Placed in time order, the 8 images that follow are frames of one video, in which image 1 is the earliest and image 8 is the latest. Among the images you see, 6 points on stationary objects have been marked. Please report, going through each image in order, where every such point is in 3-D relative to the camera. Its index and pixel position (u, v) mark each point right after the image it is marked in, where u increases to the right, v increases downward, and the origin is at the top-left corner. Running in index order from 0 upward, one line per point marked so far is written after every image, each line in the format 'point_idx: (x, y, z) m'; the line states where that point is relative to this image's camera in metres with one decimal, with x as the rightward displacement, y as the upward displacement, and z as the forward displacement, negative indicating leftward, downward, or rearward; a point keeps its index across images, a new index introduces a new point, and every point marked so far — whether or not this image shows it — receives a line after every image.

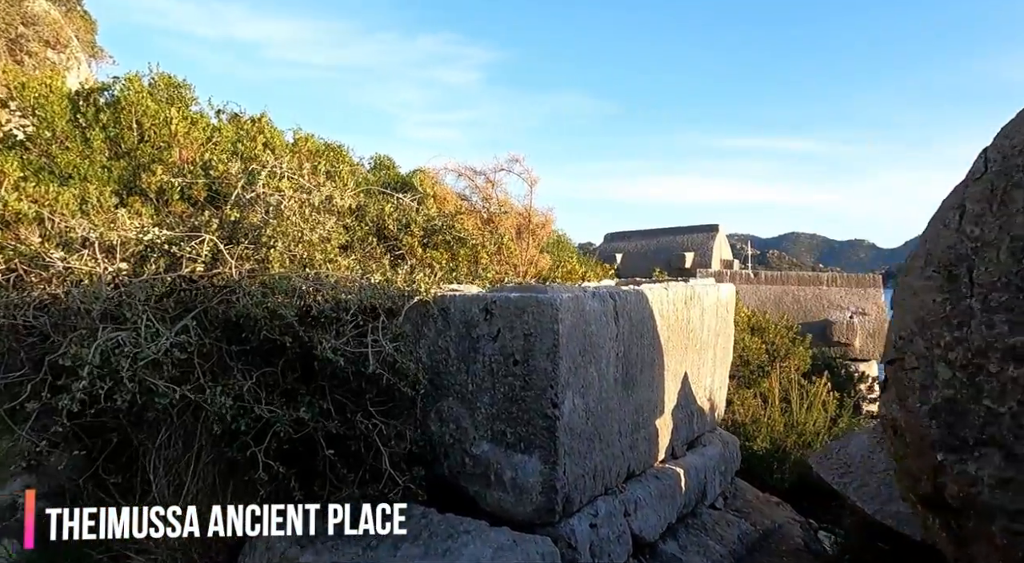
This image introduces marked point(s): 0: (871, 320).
0: (+4.2, -0.5, +8.1) m
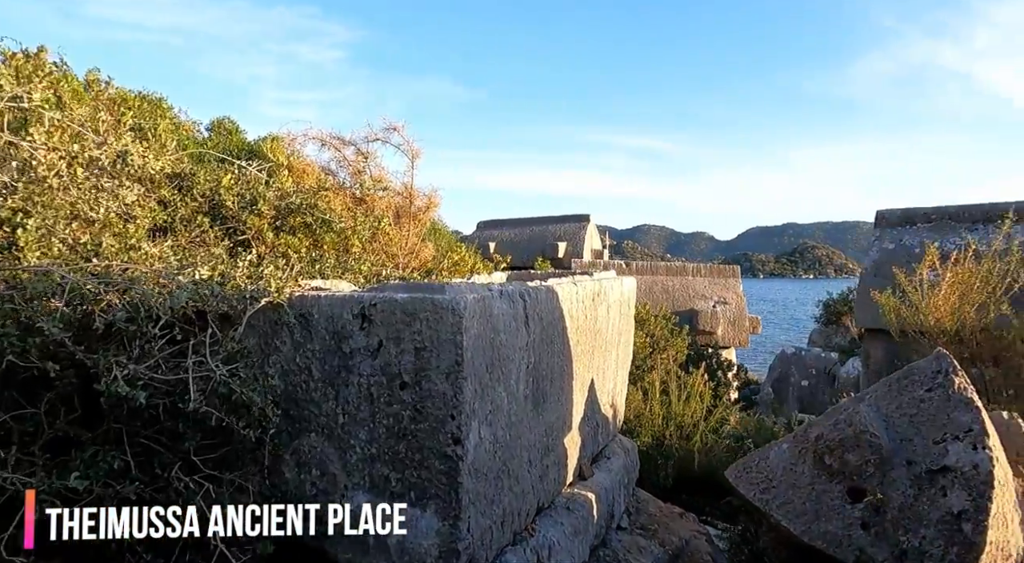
0: (+2.7, -0.3, +8.3) m
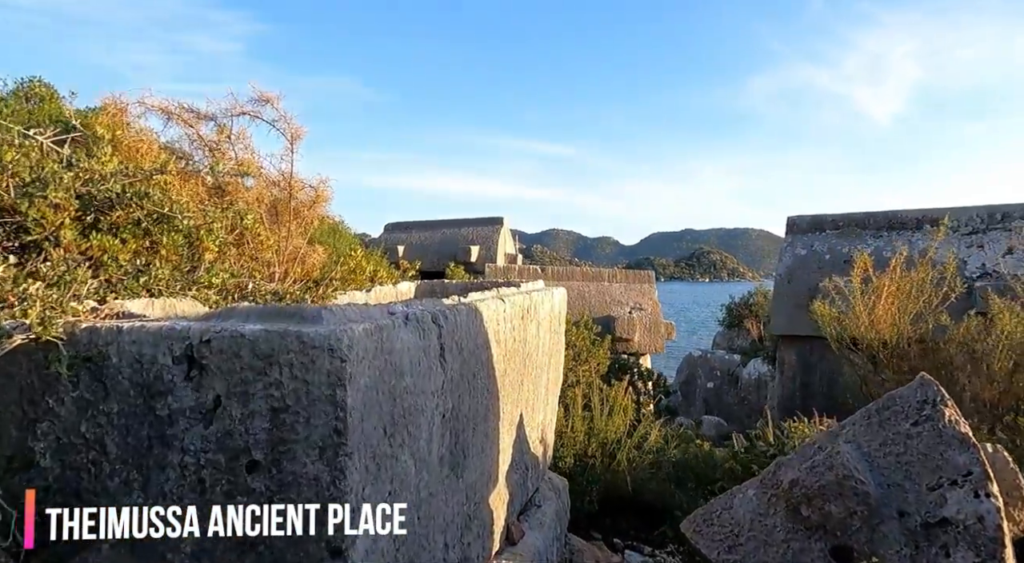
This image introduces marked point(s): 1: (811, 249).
0: (+1.6, -0.4, +8.2) m
1: (+2.7, +0.3, +6.2) m
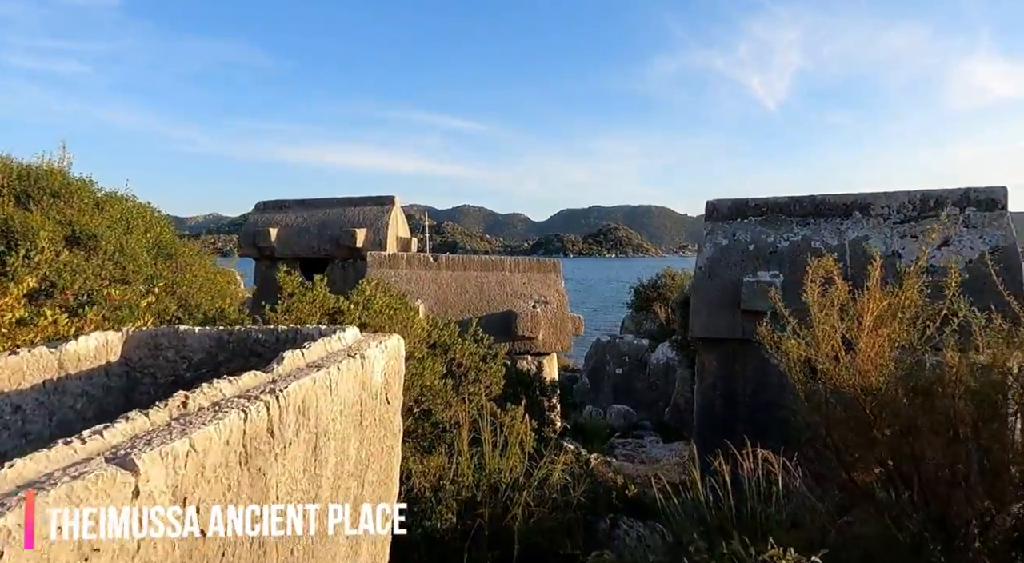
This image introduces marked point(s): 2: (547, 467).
0: (+0.4, -0.3, +7.3) m
1: (+1.8, +0.3, +5.4) m
2: (+0.2, -1.1, +4.1) m
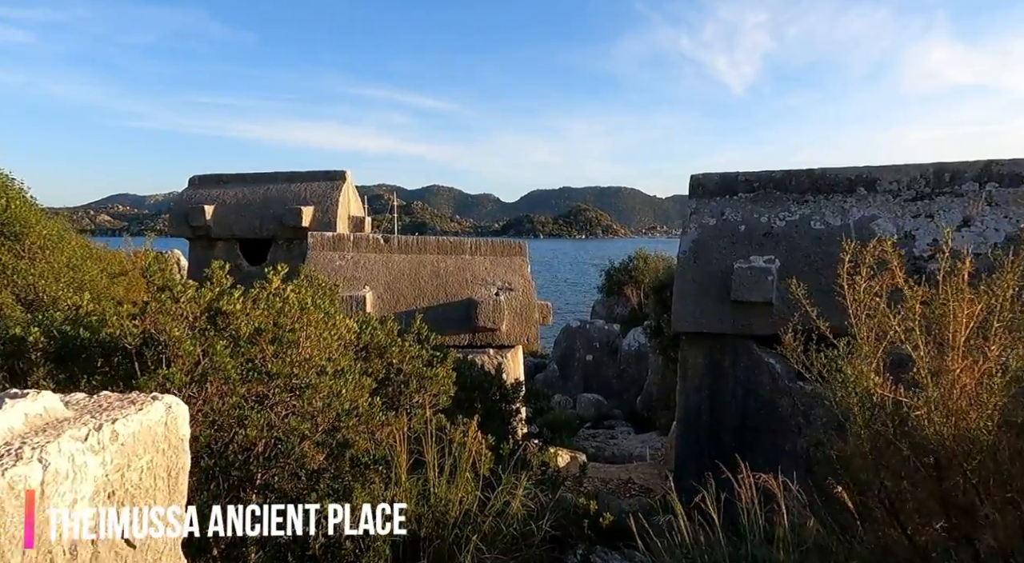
0: (+0.1, -0.2, +6.5) m
1: (+1.5, +0.4, +4.7) m
2: (0.0, -1.1, +3.4) m
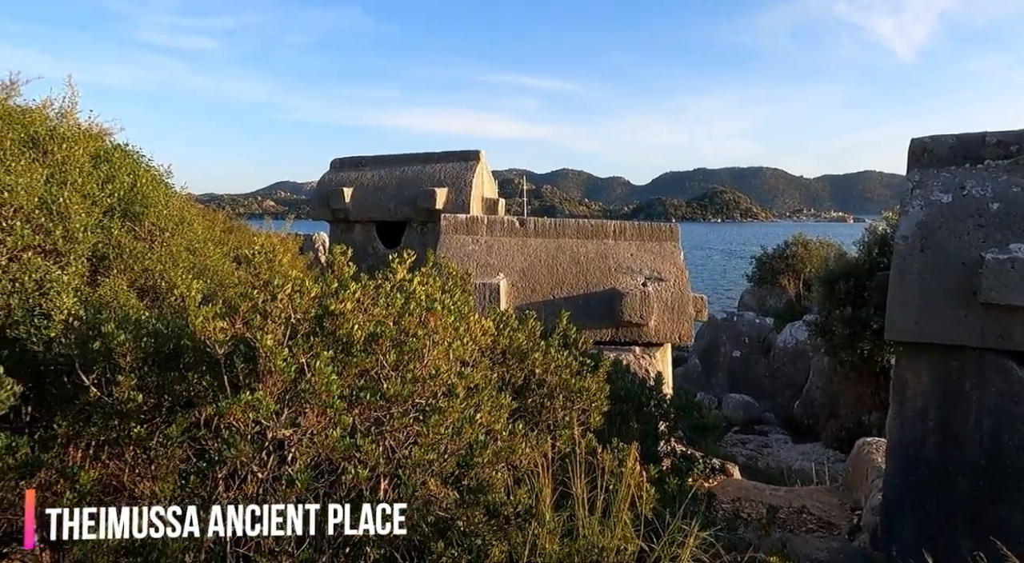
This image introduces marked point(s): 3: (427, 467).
0: (+1.3, -0.1, +5.7) m
1: (+2.4, +0.5, +3.6) m
2: (+0.6, -1.0, +2.6) m
3: (-0.3, -0.7, +2.5) m
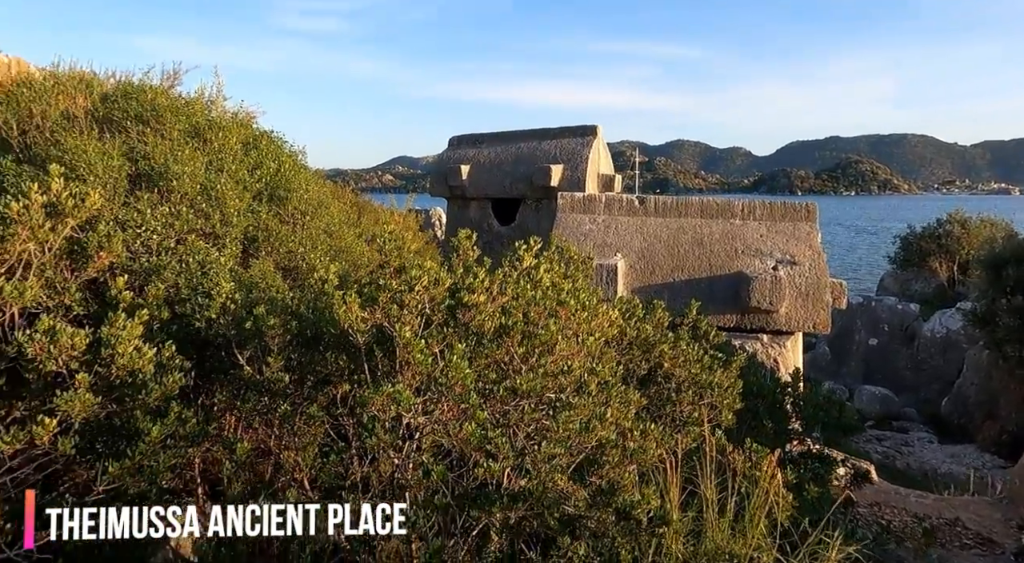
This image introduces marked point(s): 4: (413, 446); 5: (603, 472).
0: (+2.3, +0.1, +5.3) m
1: (+3.0, +0.5, +3.1) m
2: (+1.1, -1.0, +2.4) m
3: (+0.1, -0.6, +2.4) m
4: (-0.4, -0.6, +2.6) m
5: (+0.3, -0.7, +2.5) m
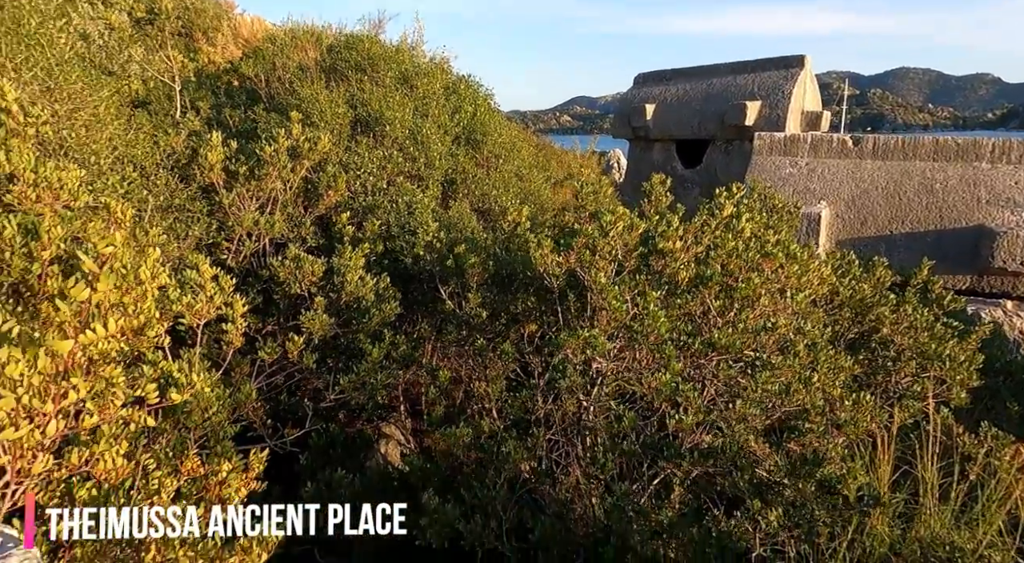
0: (+3.6, +0.3, +4.5) m
1: (+3.8, +0.6, +2.1) m
2: (+1.7, -0.9, +2.1) m
3: (+0.8, -0.5, +2.3) m
4: (+0.3, -0.4, +2.6) m
5: (+1.0, -0.5, +2.3) m
